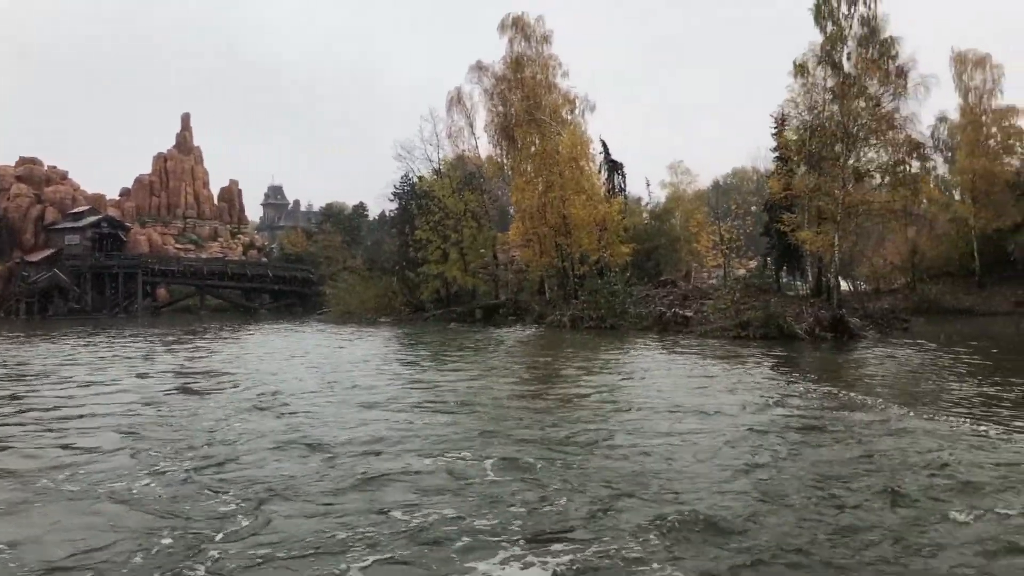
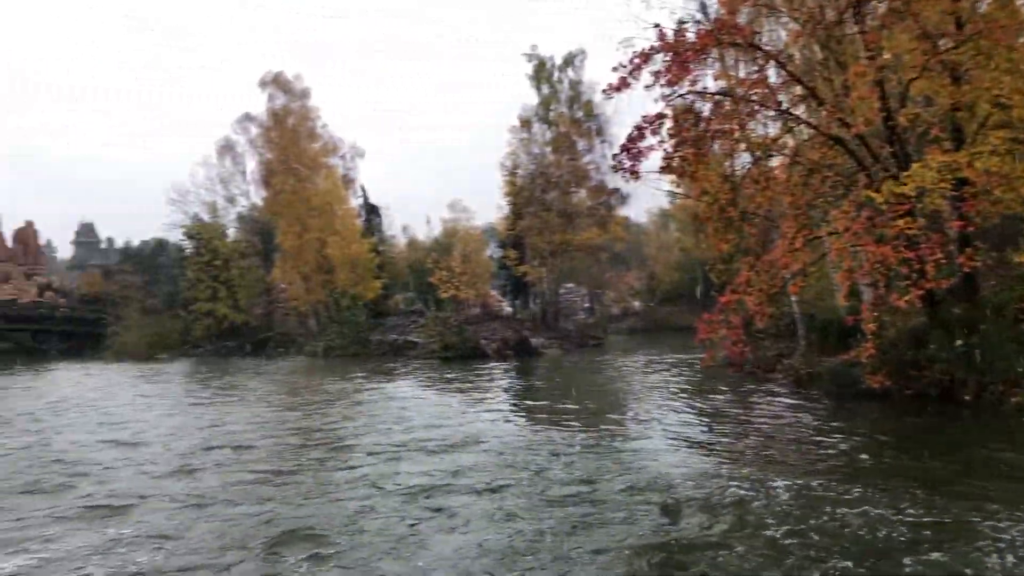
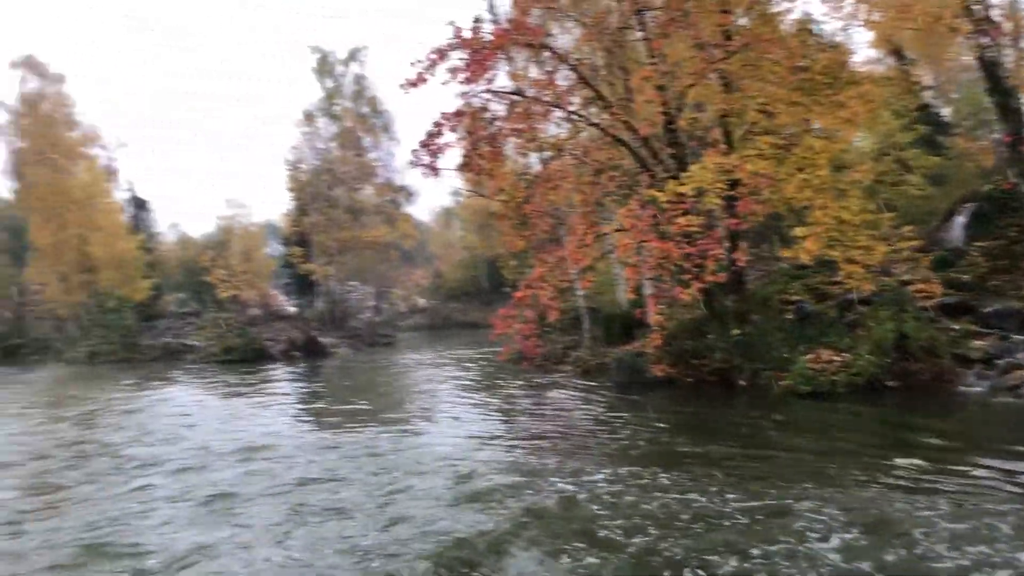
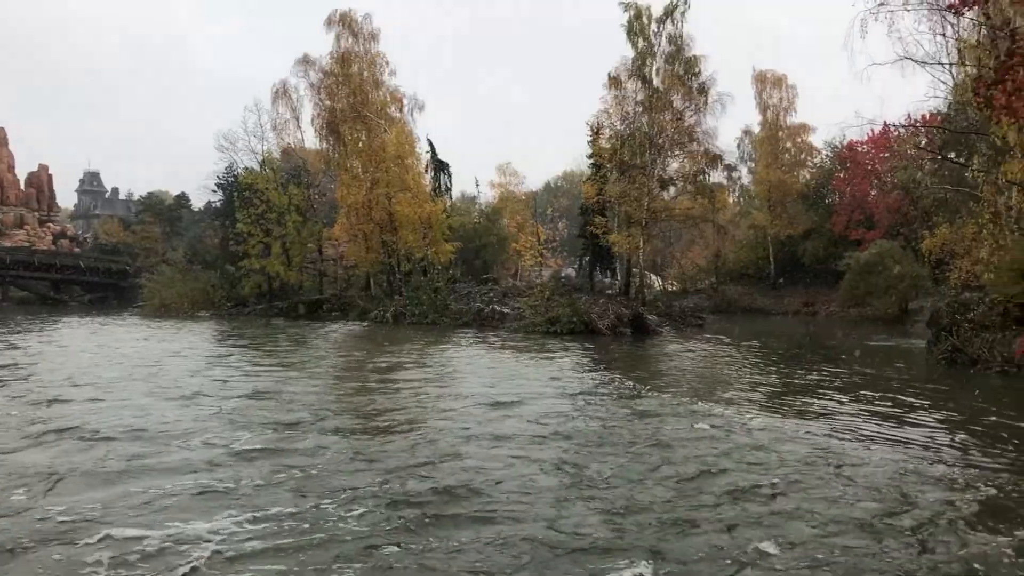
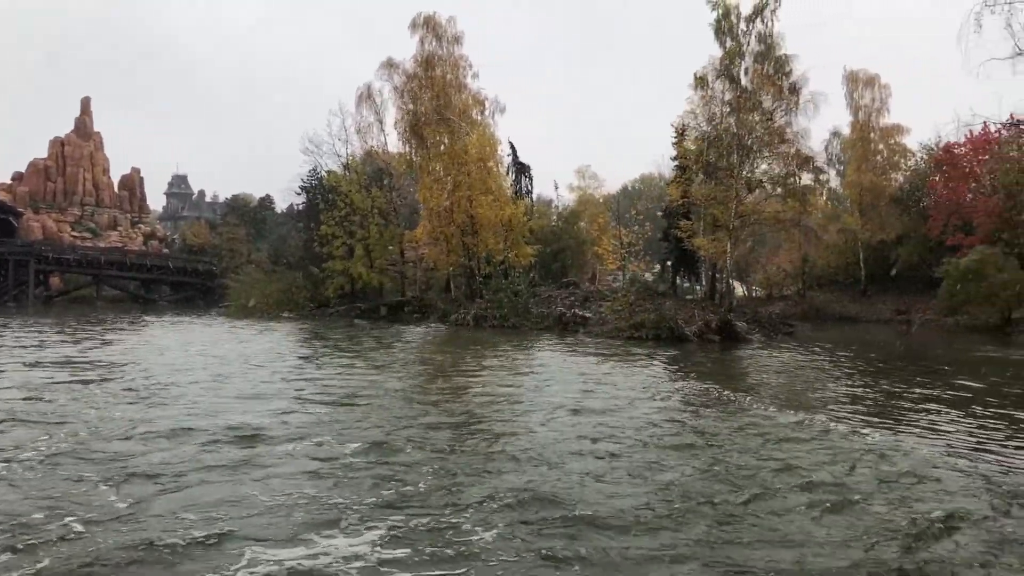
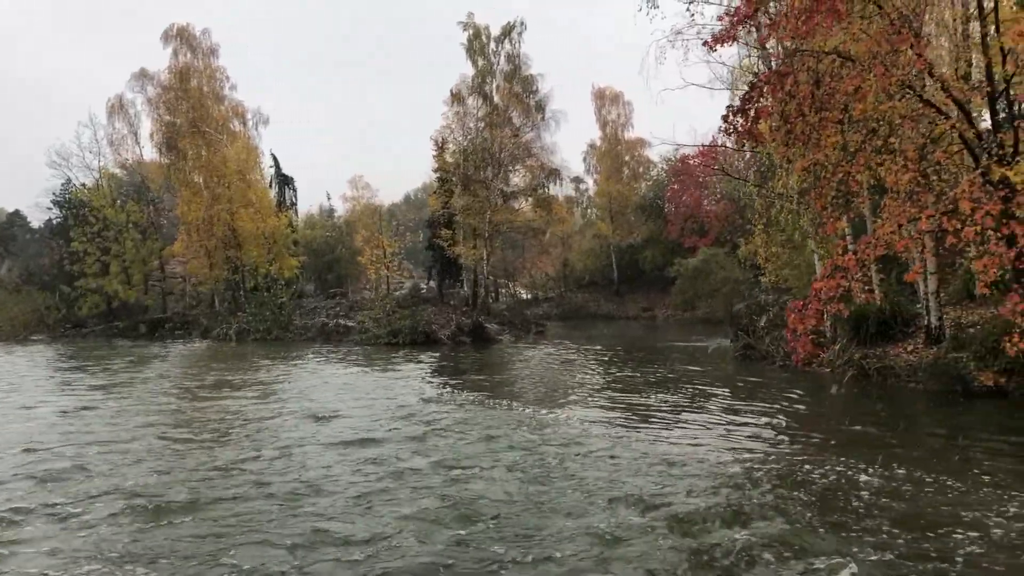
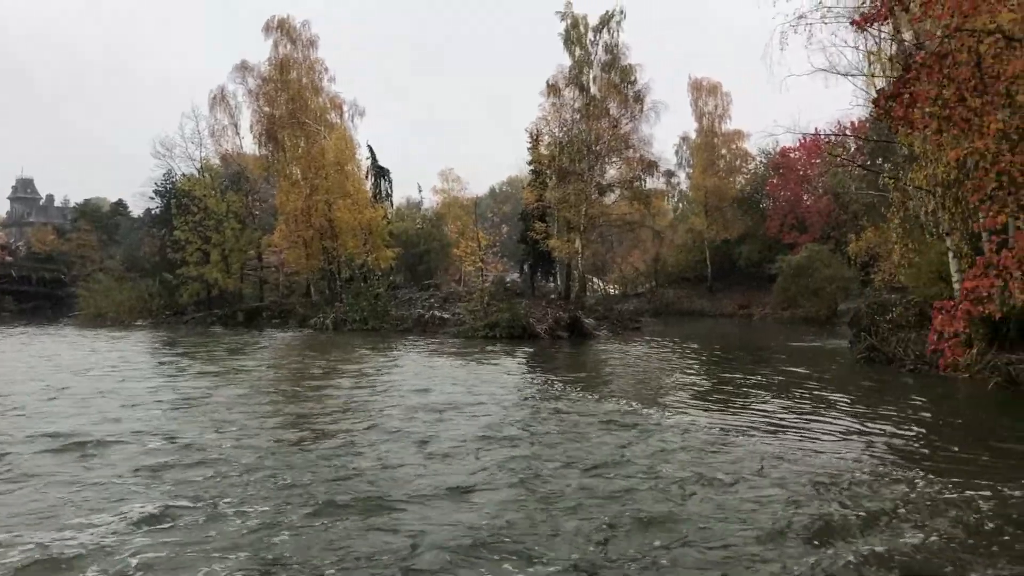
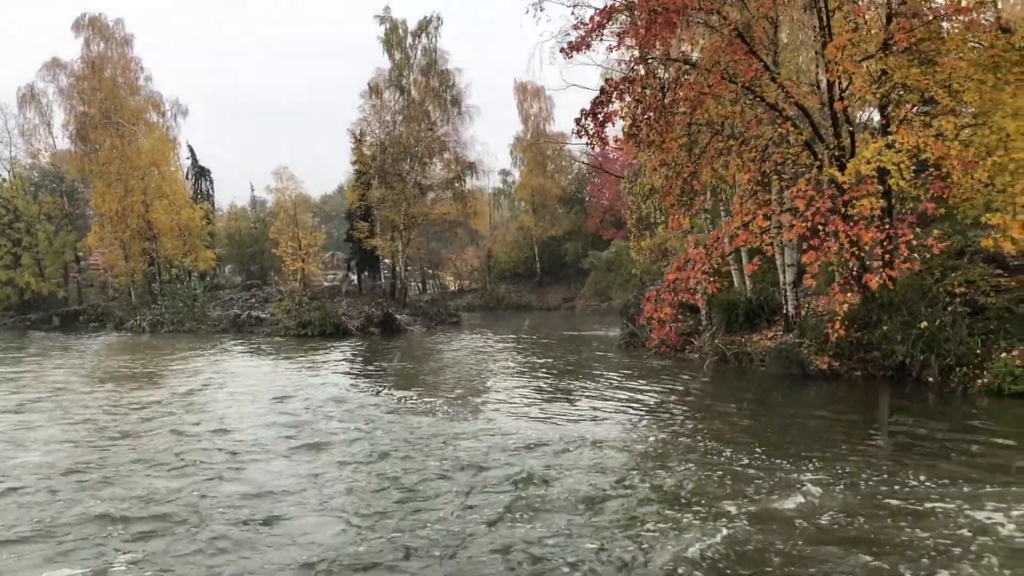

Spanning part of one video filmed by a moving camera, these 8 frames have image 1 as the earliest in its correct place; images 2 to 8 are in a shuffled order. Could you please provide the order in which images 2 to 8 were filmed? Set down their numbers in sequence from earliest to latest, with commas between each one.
5, 4, 7, 6, 8, 3, 2
